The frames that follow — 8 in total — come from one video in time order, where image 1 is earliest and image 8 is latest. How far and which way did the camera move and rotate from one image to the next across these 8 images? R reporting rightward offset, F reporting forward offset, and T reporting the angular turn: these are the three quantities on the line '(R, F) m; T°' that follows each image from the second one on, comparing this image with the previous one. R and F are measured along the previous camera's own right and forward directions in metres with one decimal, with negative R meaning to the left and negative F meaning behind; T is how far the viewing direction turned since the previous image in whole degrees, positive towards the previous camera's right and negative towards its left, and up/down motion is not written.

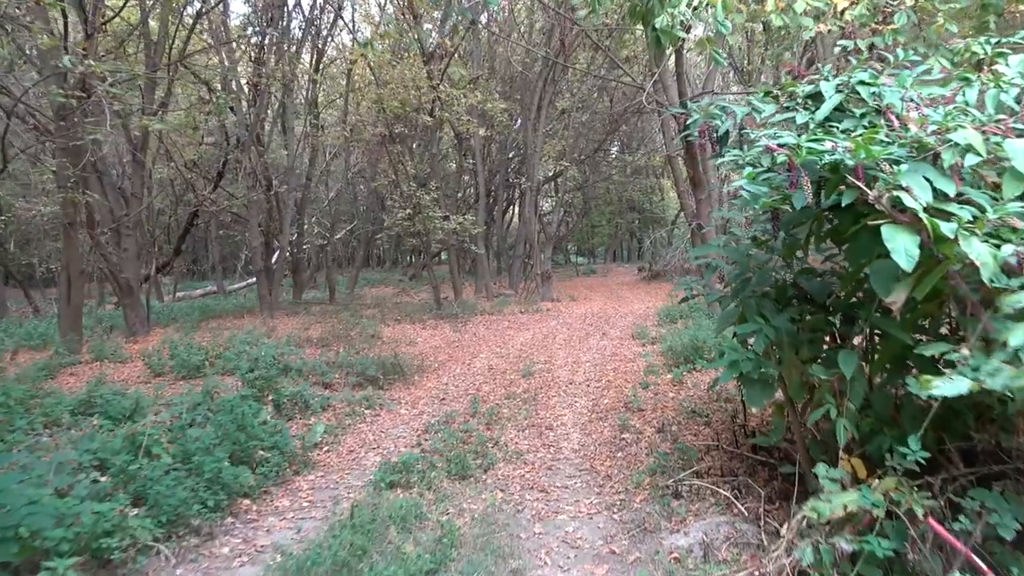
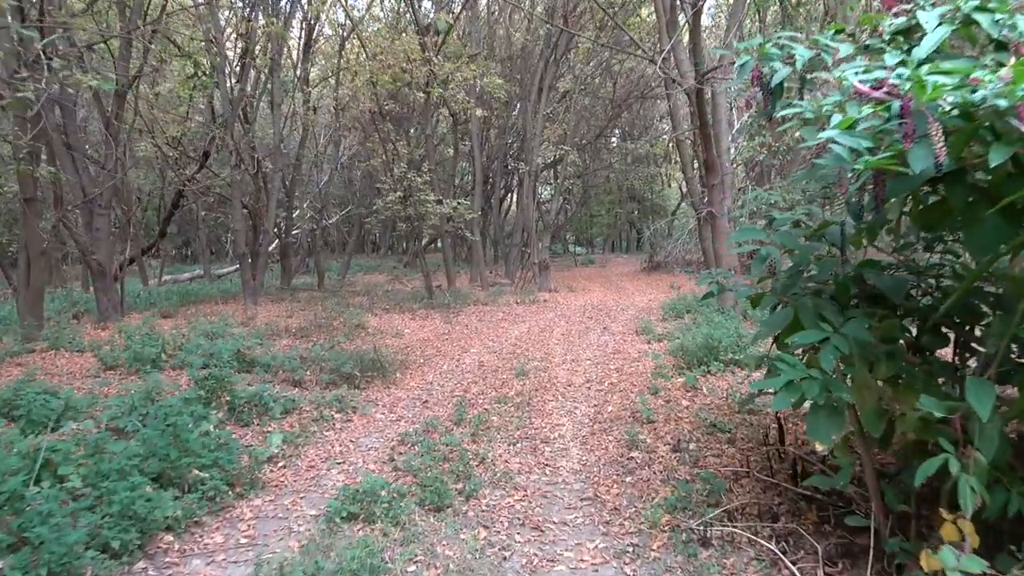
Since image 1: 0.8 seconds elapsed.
(0.0, +0.8) m; 0°
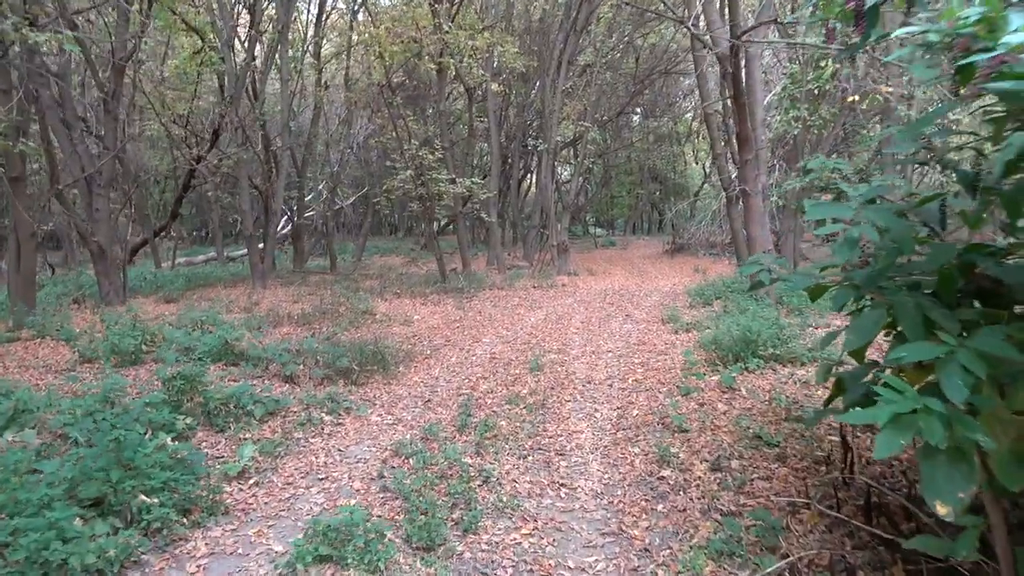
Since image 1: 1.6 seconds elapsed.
(+0.1, +0.7) m; -1°
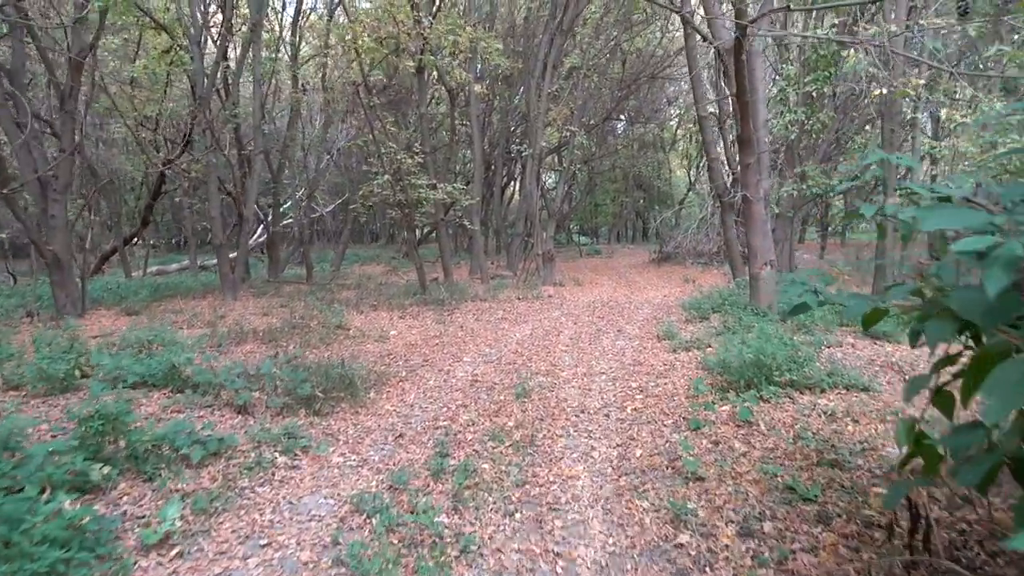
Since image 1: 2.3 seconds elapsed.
(0.0, +0.7) m; +1°
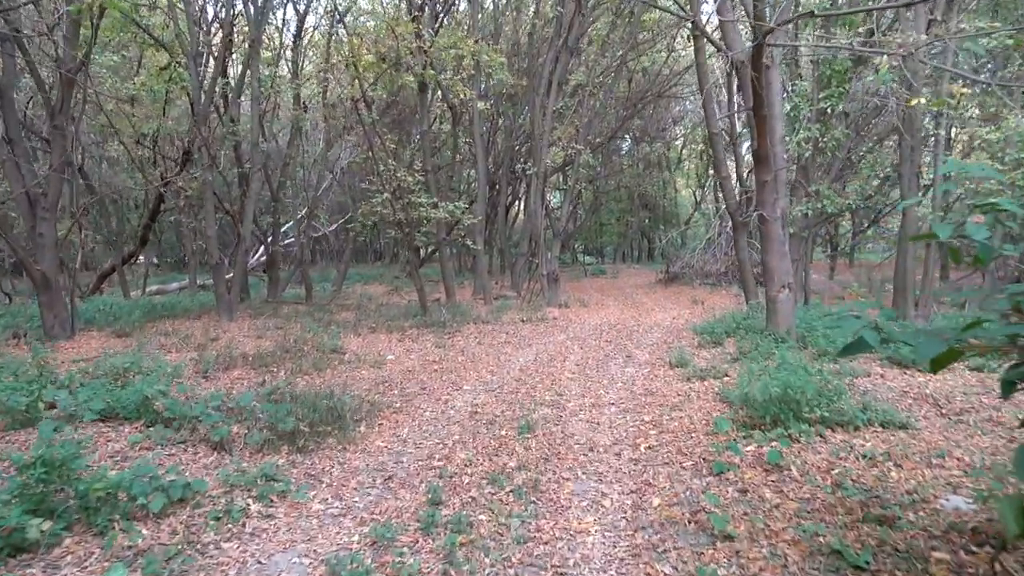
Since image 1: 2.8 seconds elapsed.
(0.0, +0.5) m; 0°
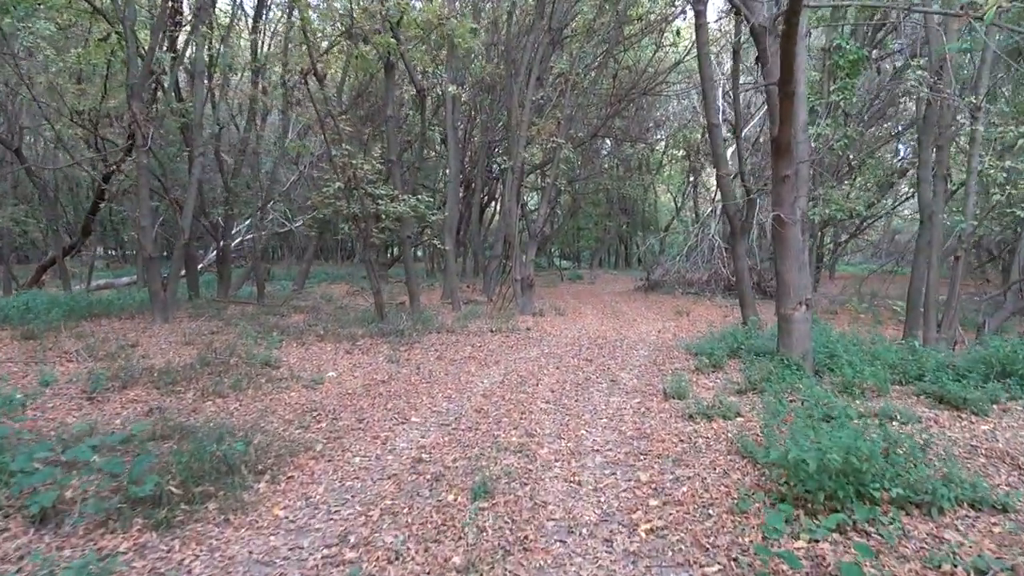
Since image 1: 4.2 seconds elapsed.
(+0.1, +1.4) m; +2°
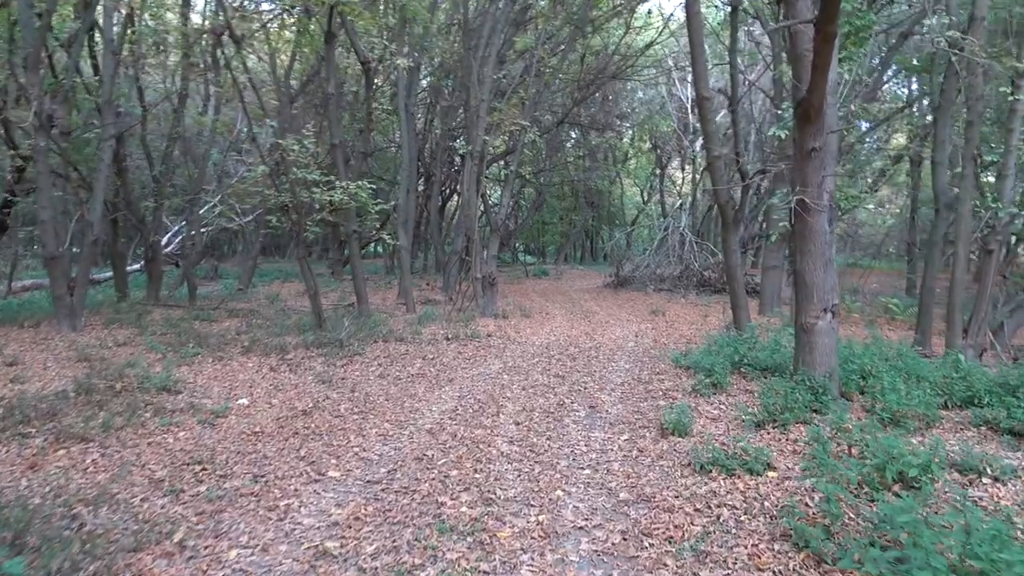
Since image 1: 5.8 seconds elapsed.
(+0.1, +1.5) m; +3°
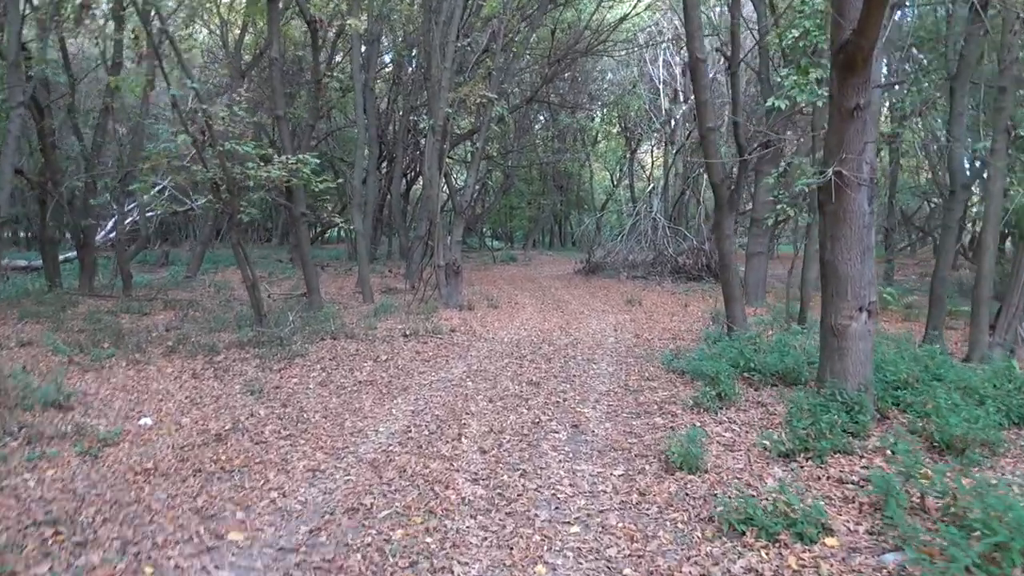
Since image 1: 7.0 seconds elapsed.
(0.0, +1.1) m; +2°
